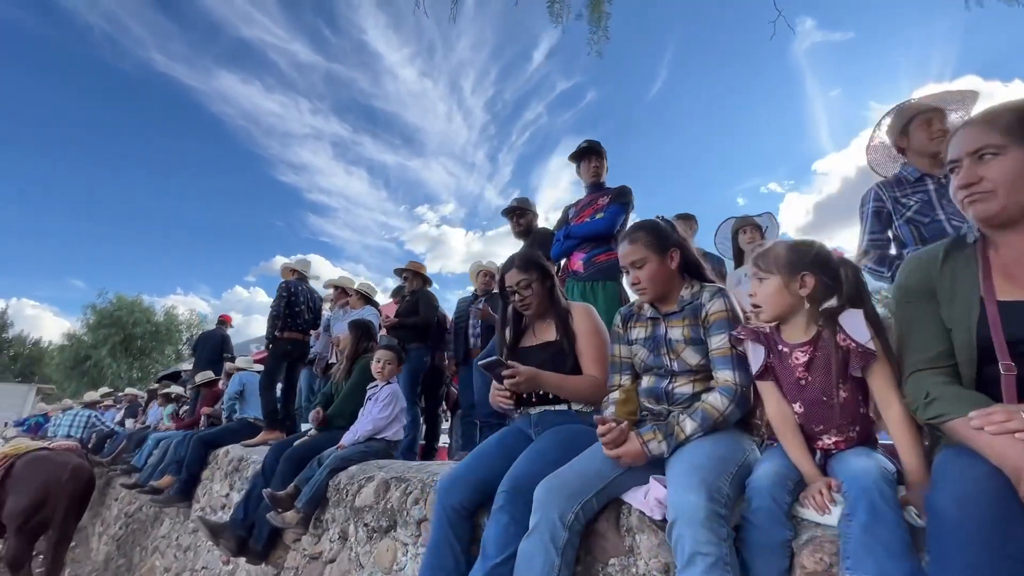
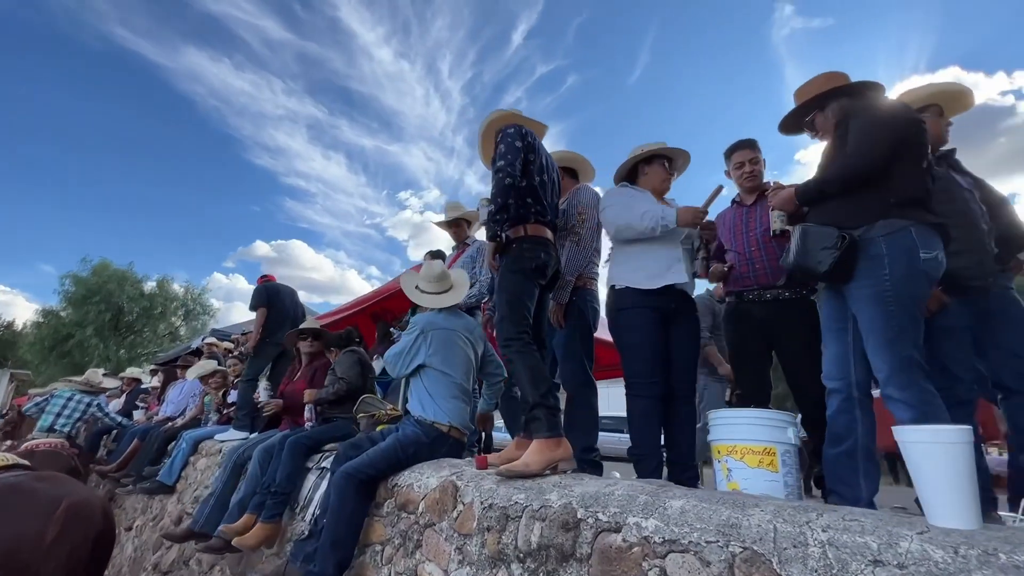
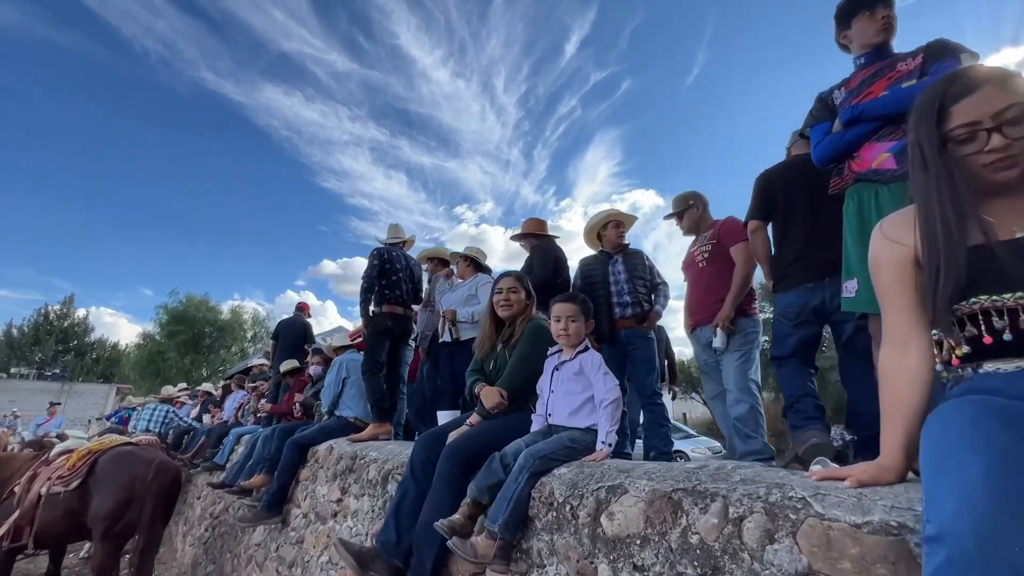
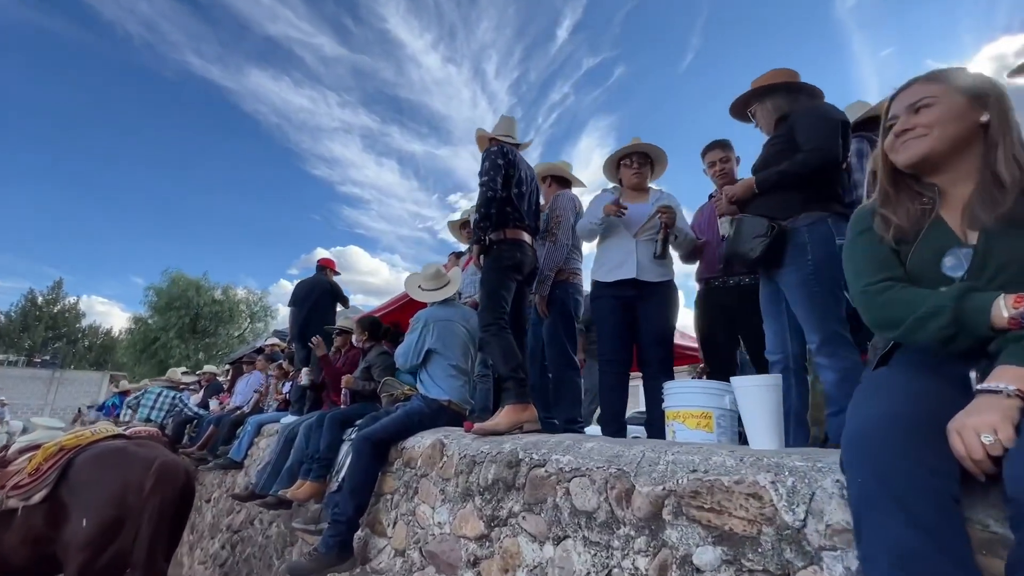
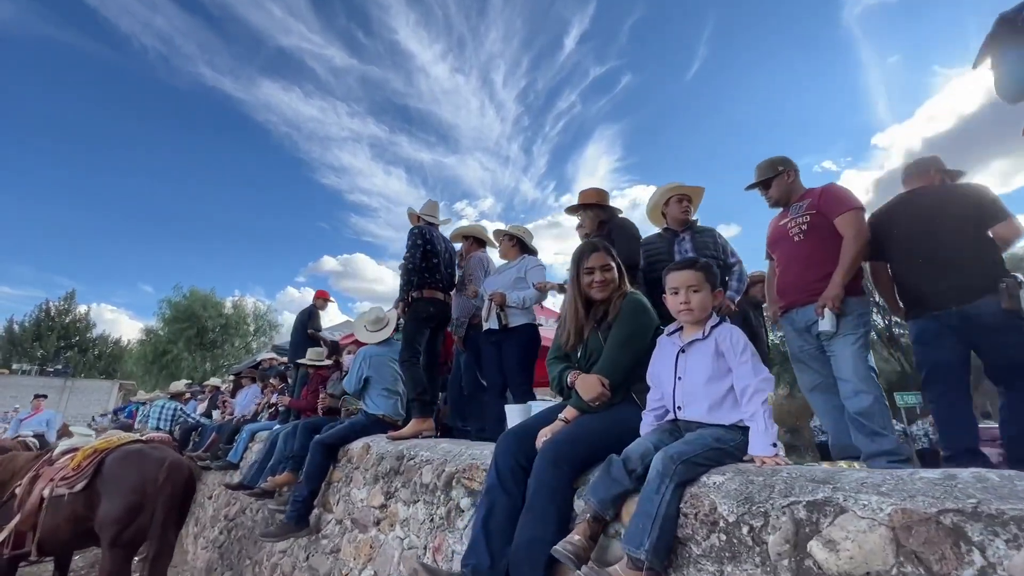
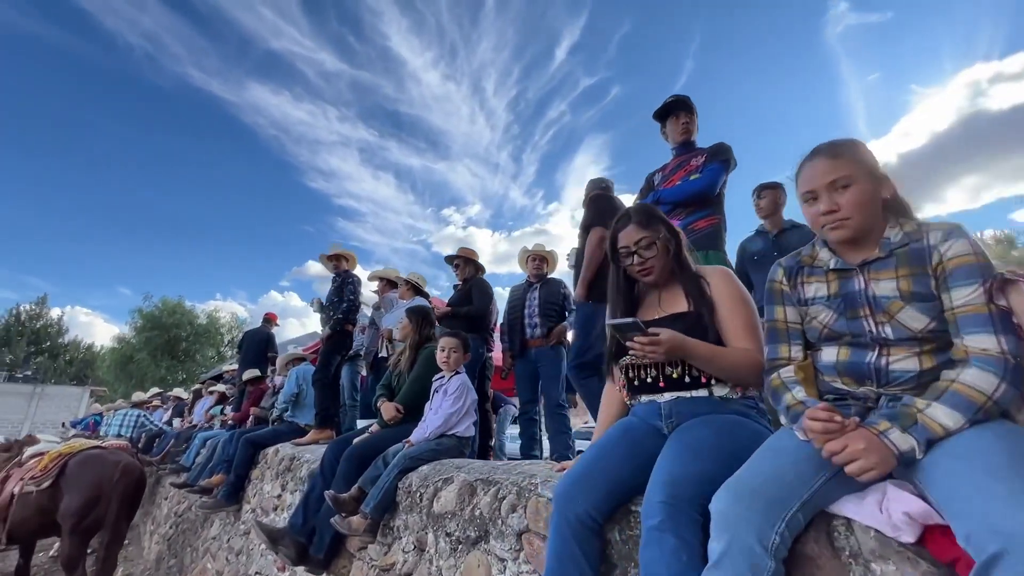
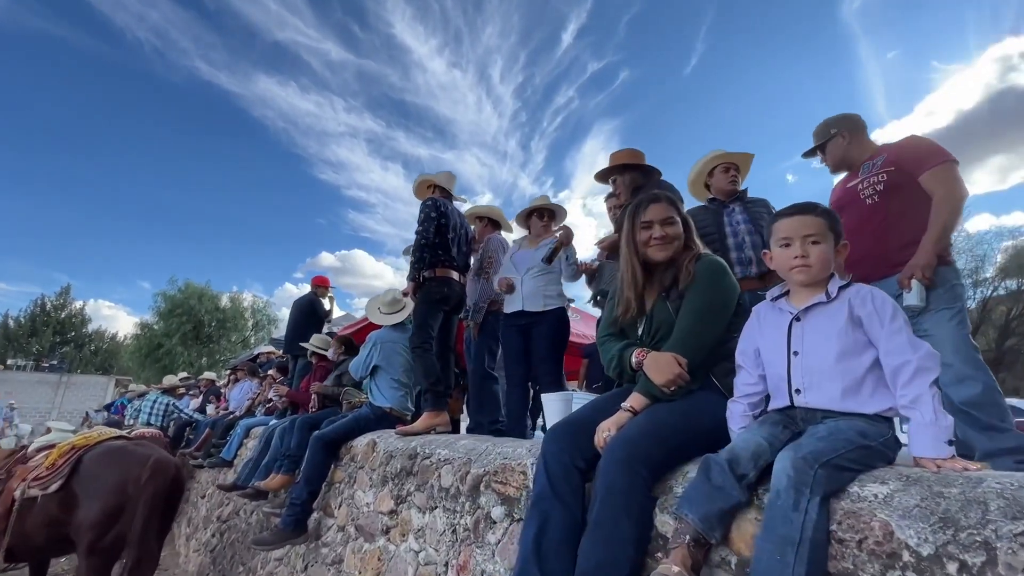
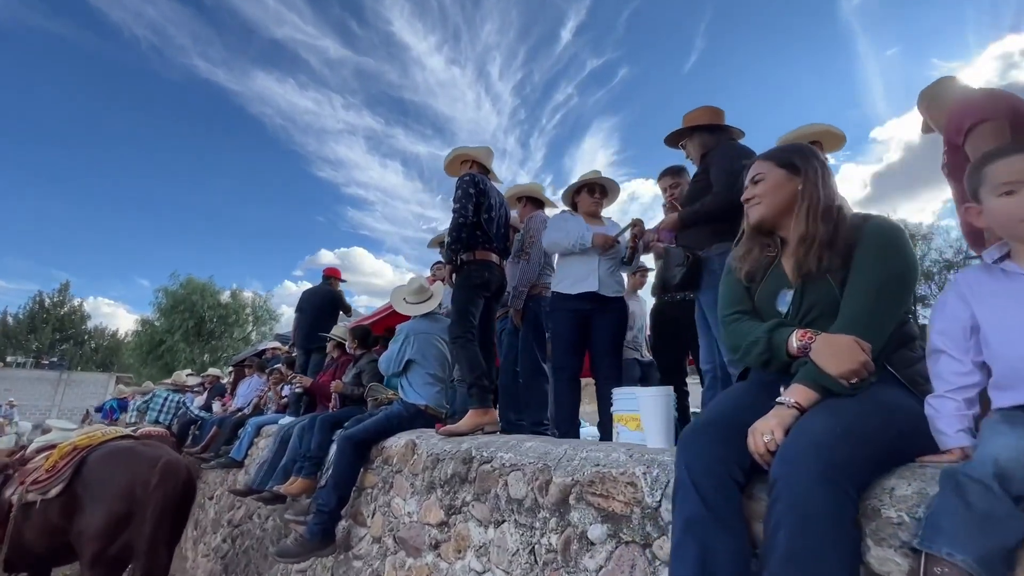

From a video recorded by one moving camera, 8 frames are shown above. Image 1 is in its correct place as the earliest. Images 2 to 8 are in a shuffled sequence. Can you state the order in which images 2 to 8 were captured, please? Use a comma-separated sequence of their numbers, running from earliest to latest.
6, 3, 5, 7, 8, 4, 2
